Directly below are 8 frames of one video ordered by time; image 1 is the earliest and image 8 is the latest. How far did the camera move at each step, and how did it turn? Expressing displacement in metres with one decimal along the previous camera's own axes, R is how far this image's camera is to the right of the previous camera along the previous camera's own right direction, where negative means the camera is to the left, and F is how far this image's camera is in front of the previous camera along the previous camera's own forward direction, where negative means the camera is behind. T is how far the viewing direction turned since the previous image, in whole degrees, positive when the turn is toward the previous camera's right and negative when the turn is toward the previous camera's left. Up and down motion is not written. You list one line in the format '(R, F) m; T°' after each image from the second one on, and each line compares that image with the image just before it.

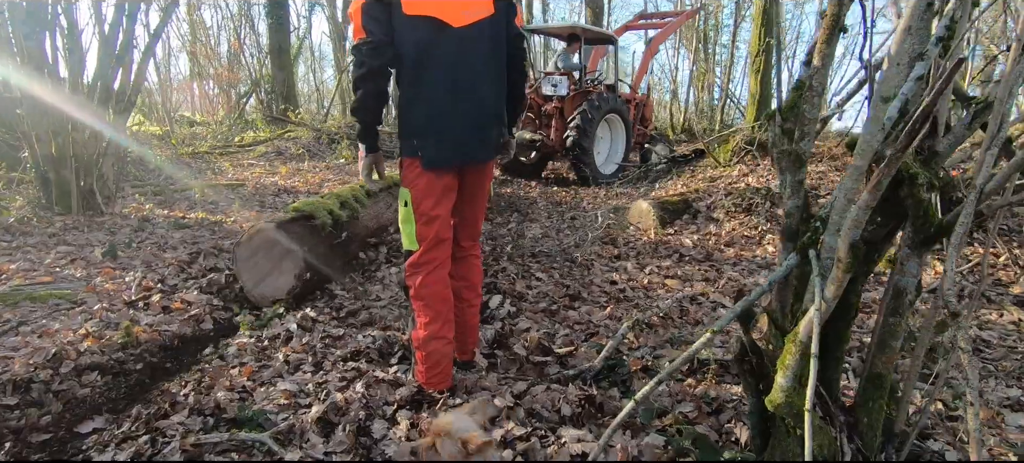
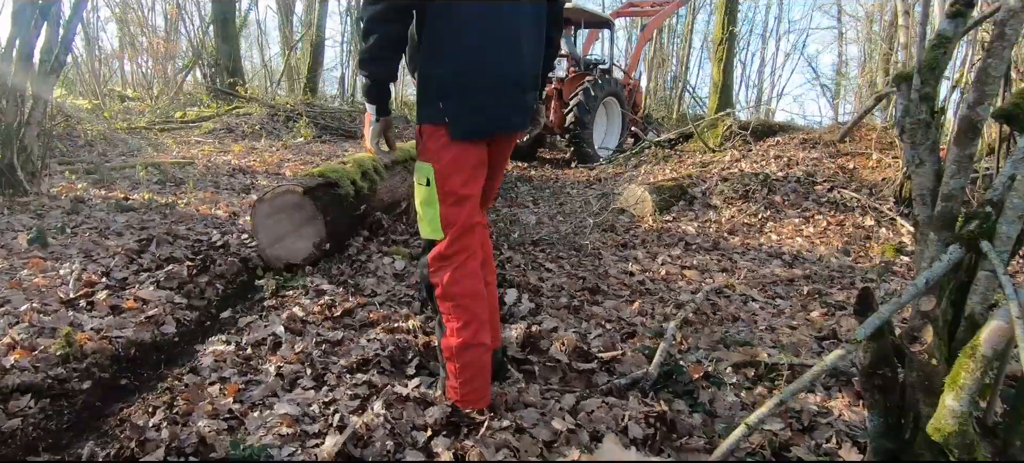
(-0.5, +0.5) m; +5°
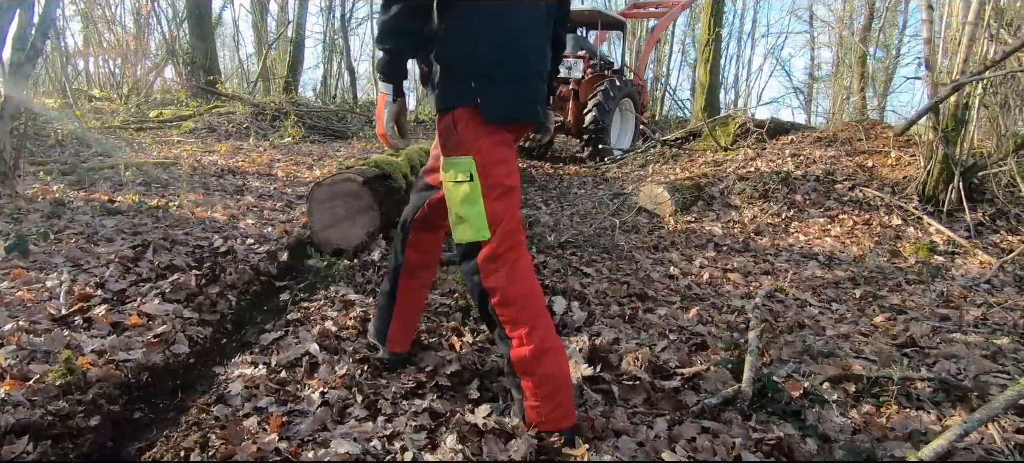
(-0.4, +0.3) m; +2°
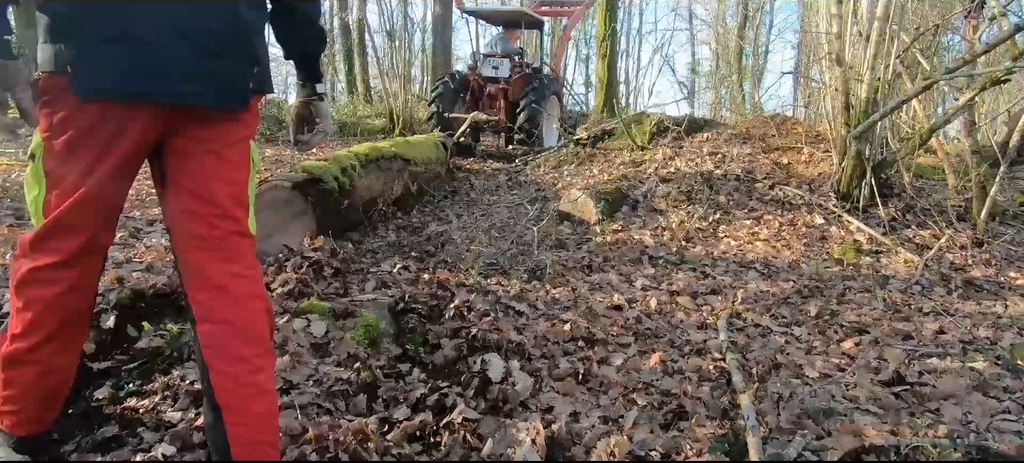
(-0.1, +0.8) m; +10°
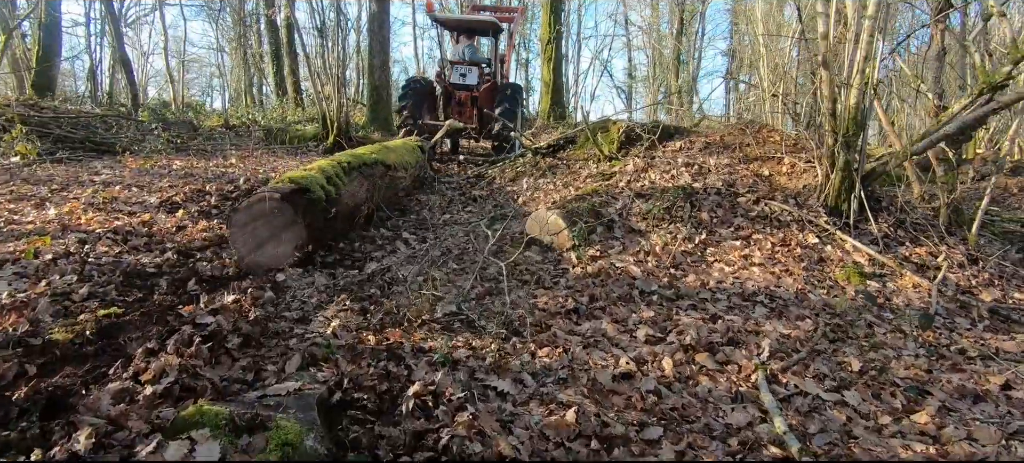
(-0.2, +0.9) m; +6°
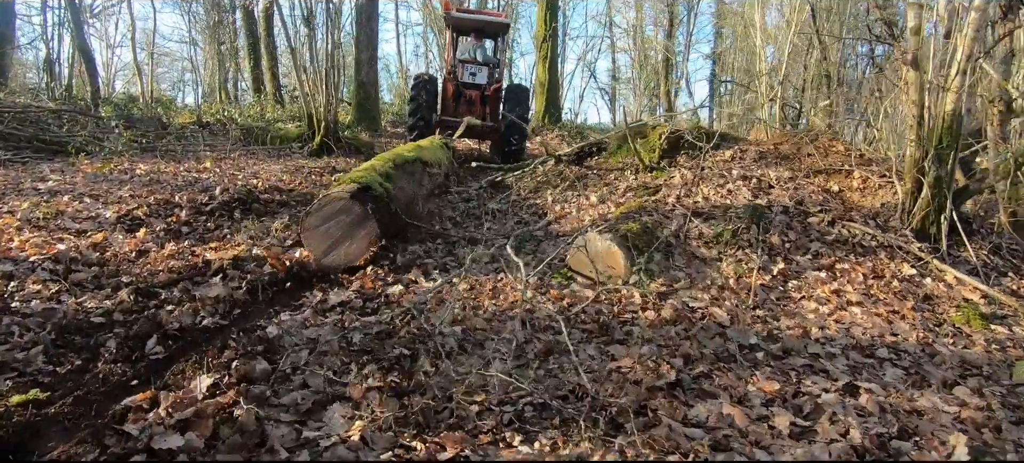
(-0.5, +1.0) m; +2°
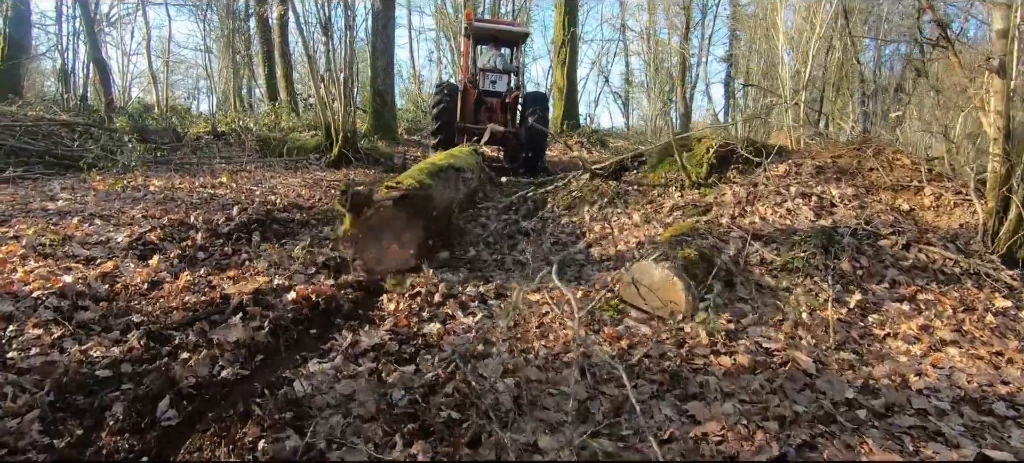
(-0.3, +0.4) m; -1°
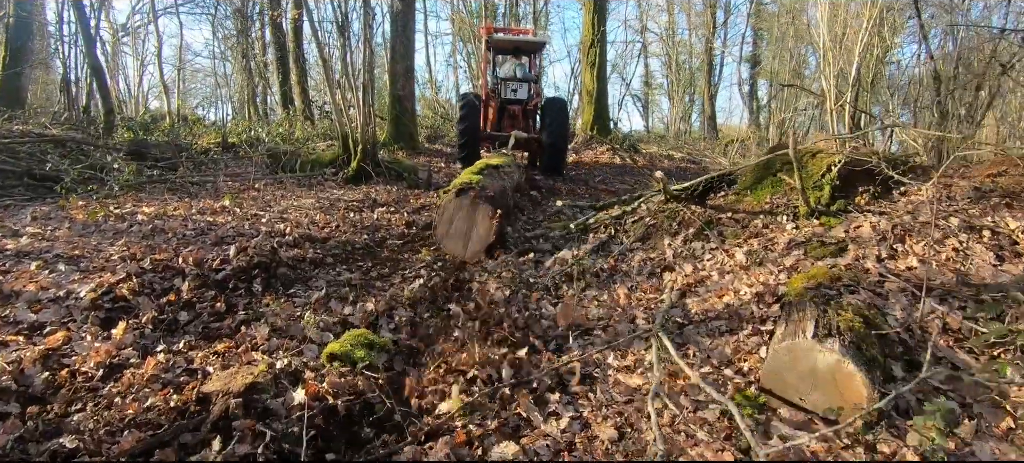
(-0.4, +1.1) m; -2°
